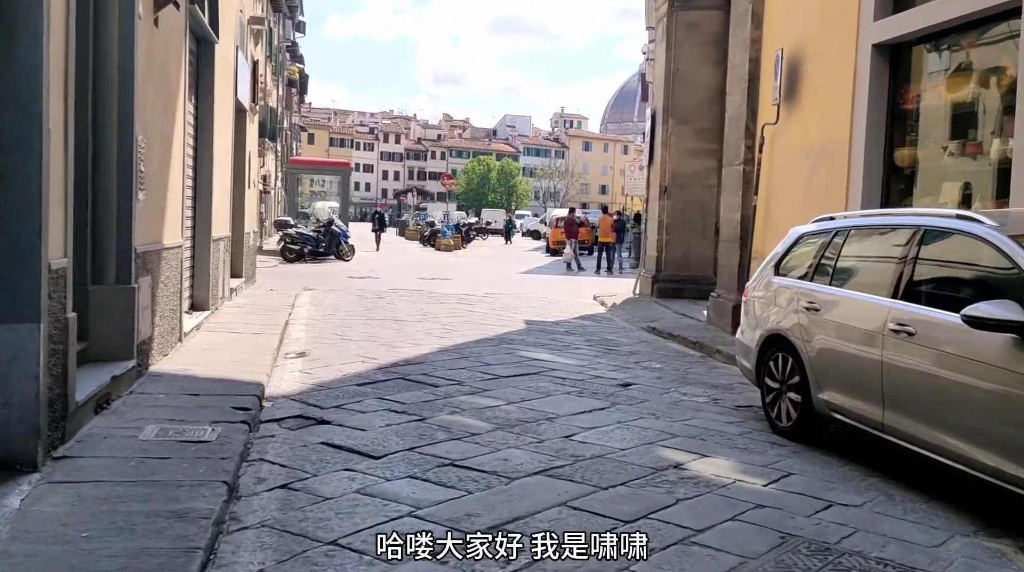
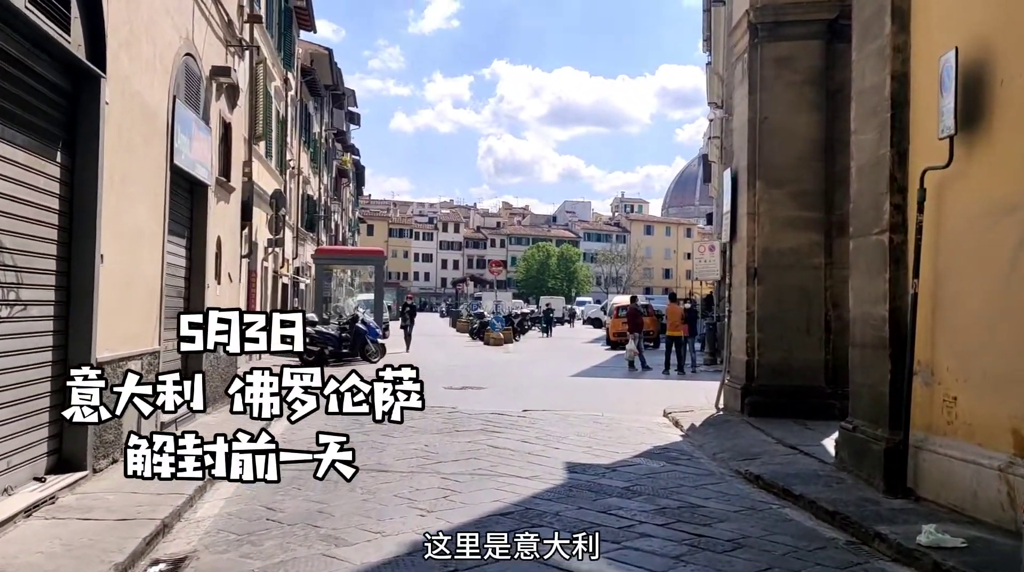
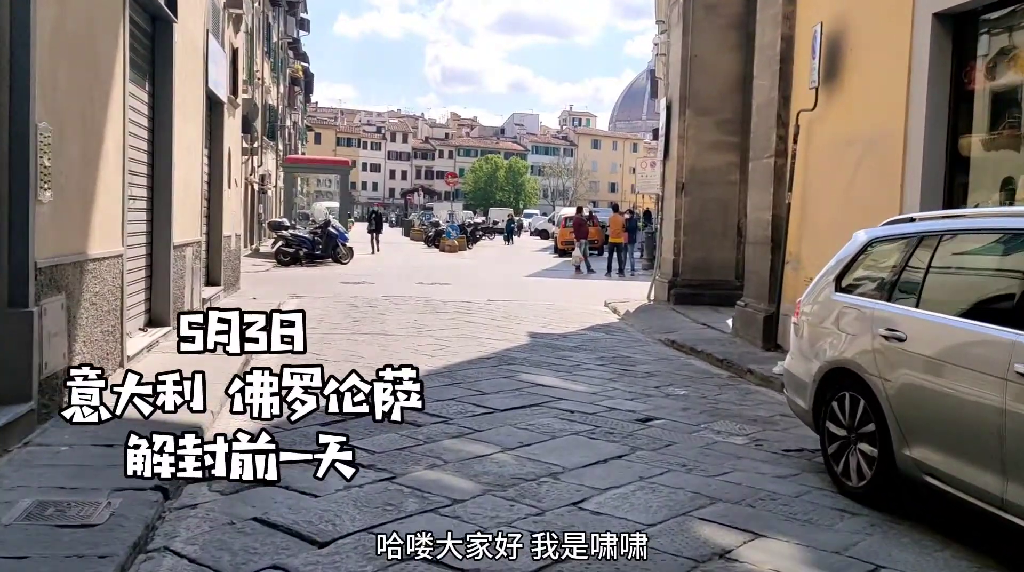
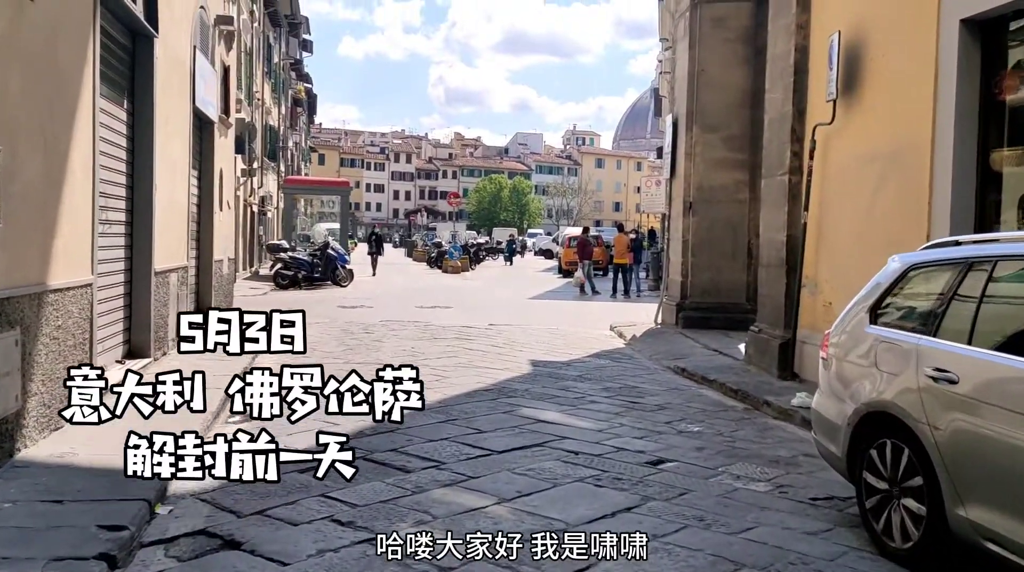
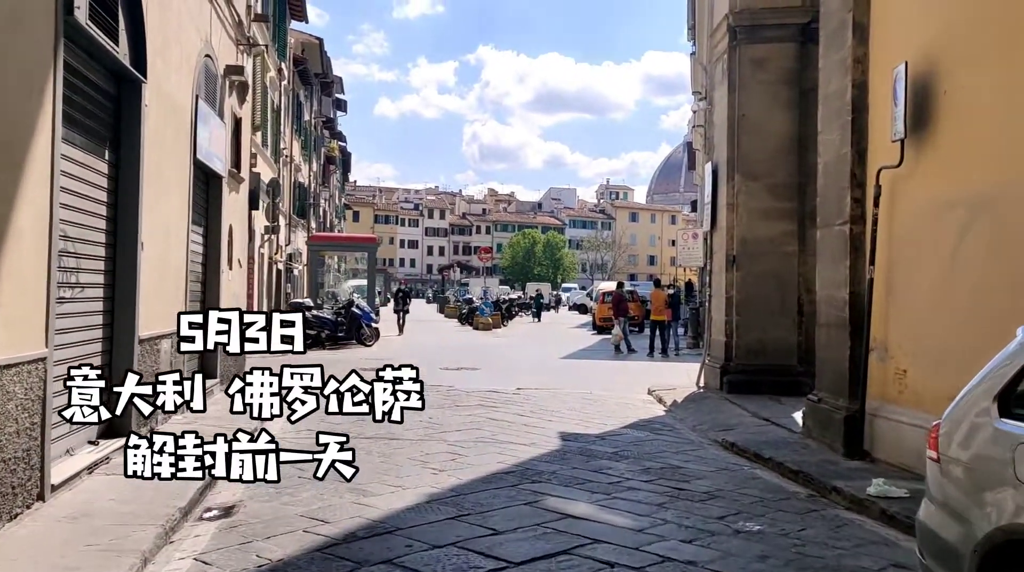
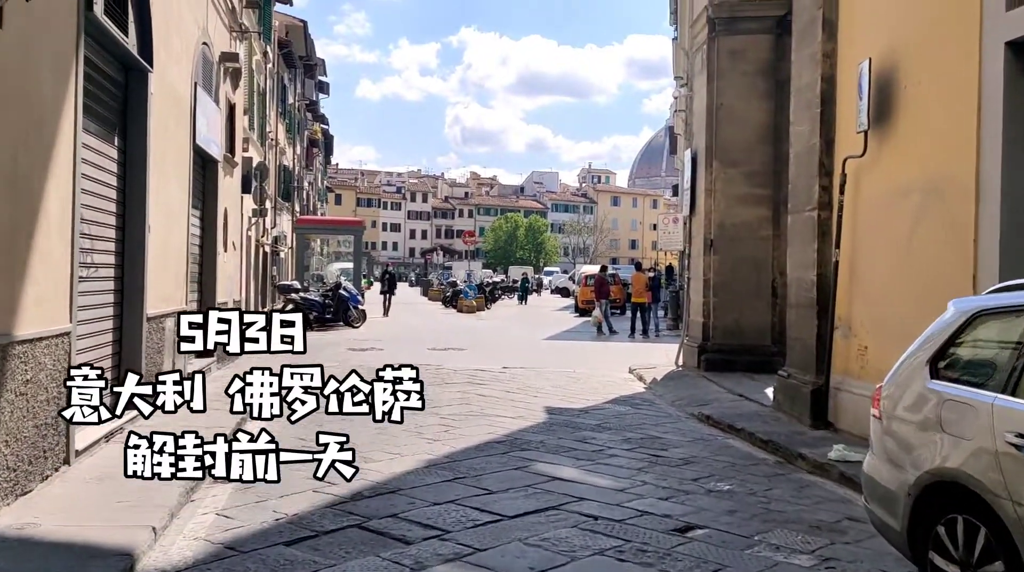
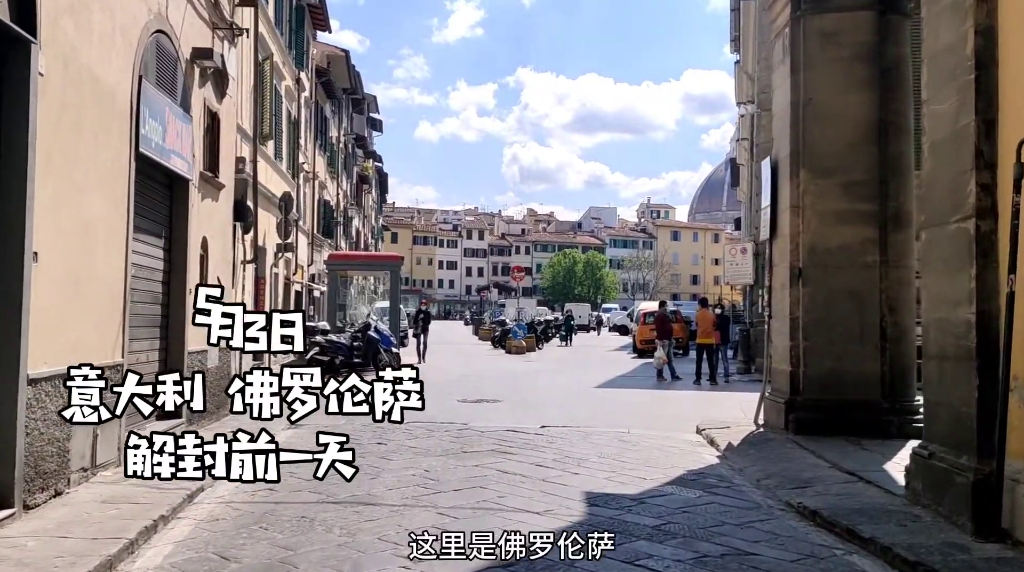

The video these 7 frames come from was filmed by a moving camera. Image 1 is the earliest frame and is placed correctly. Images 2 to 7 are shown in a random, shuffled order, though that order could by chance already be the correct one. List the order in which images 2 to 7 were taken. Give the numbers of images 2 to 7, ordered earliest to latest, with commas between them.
3, 4, 6, 5, 2, 7
